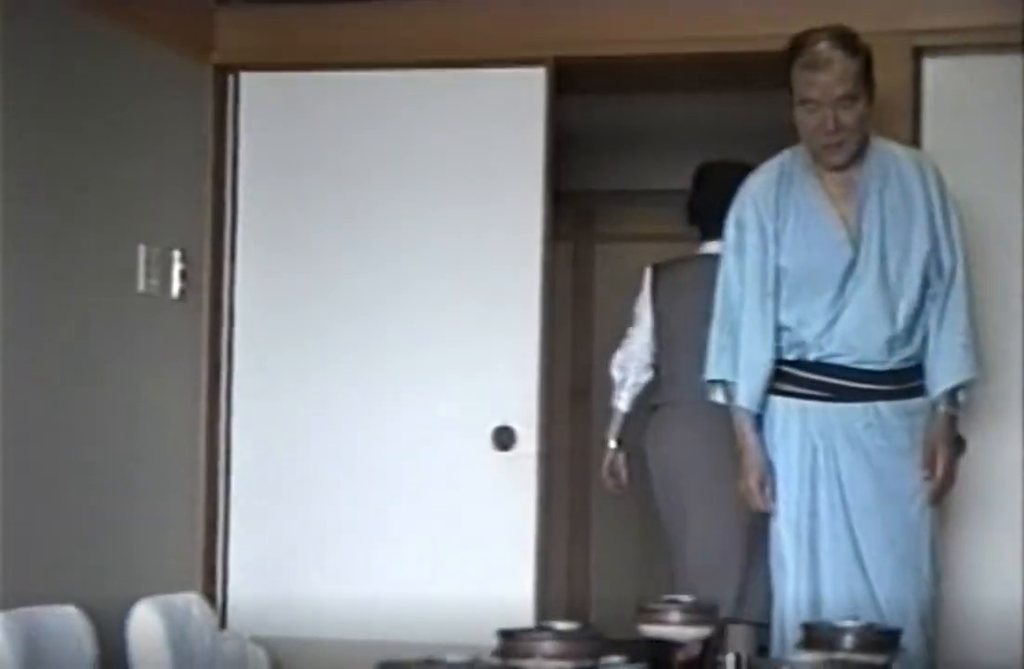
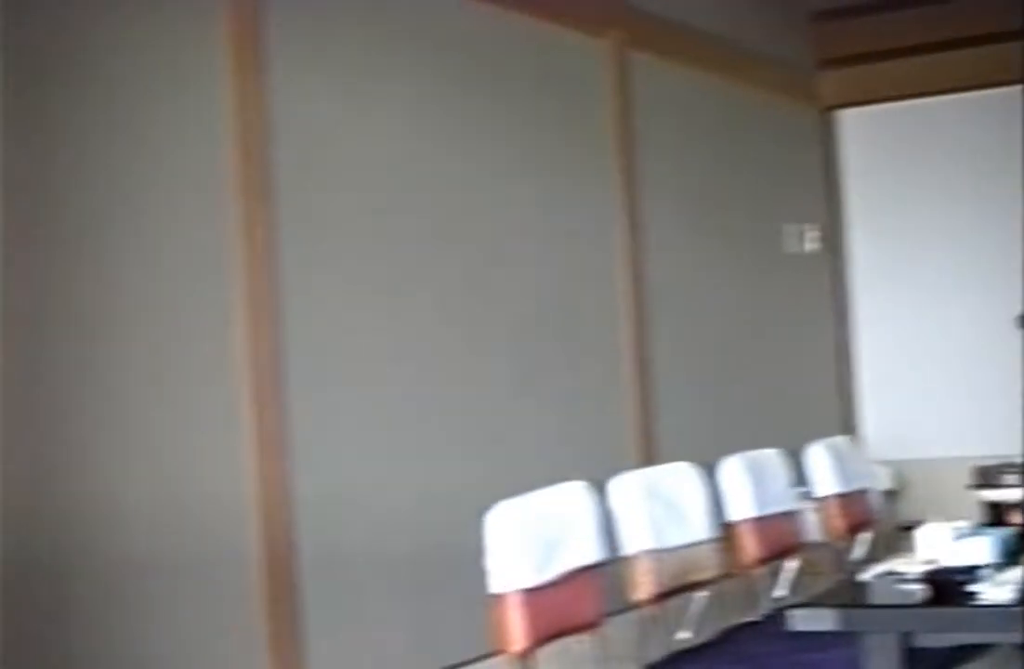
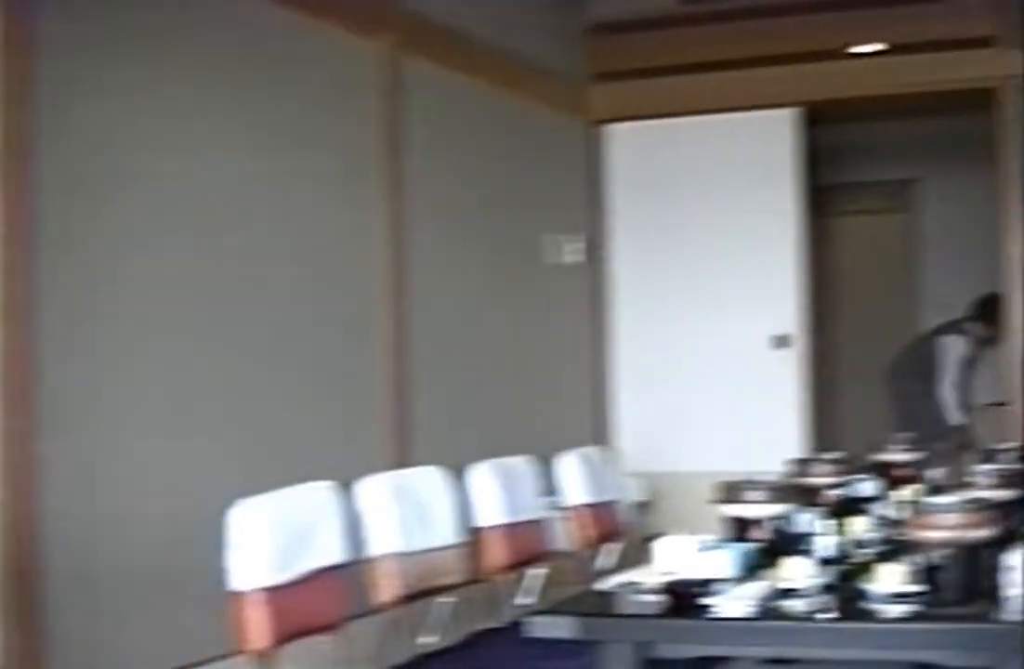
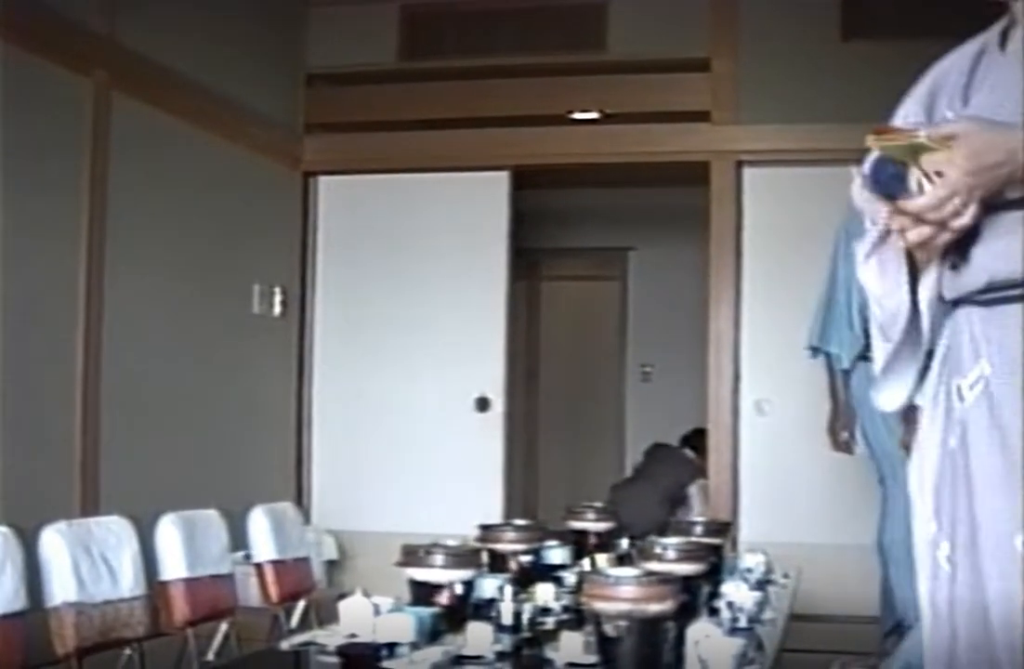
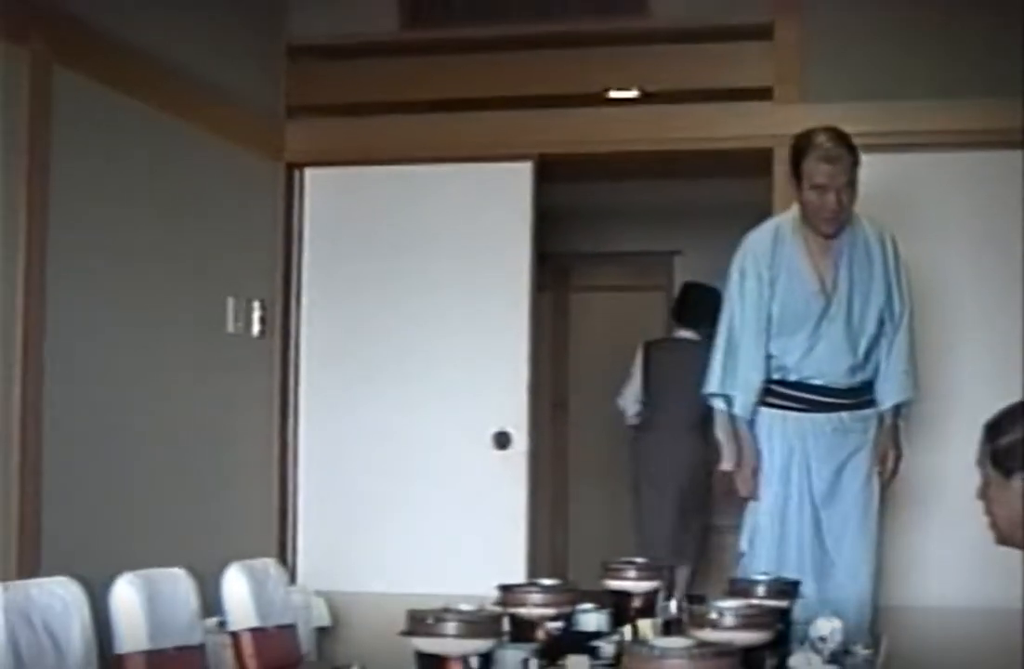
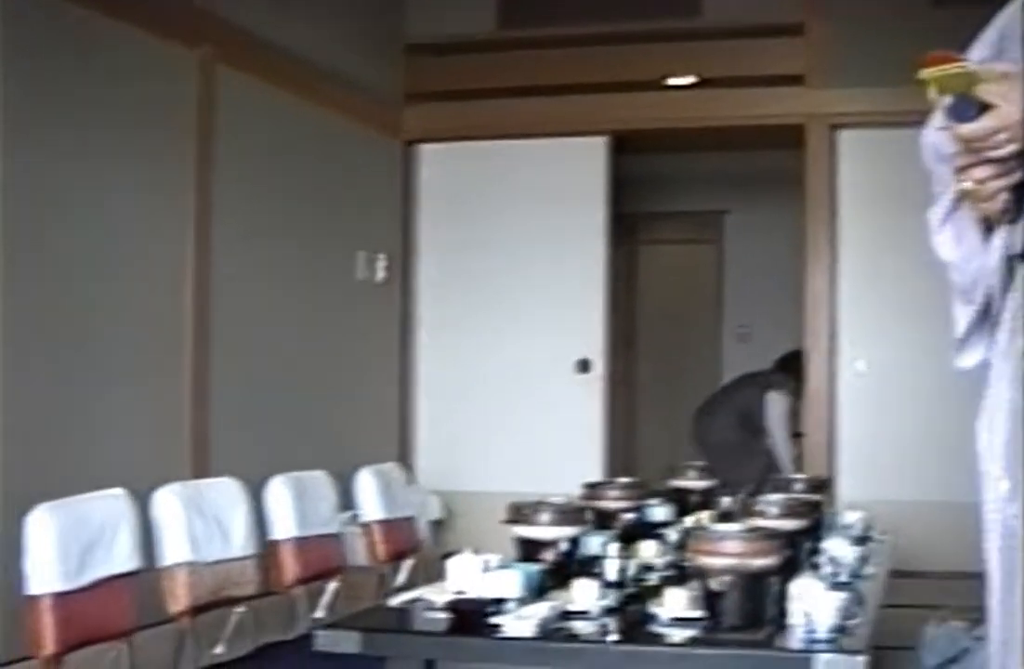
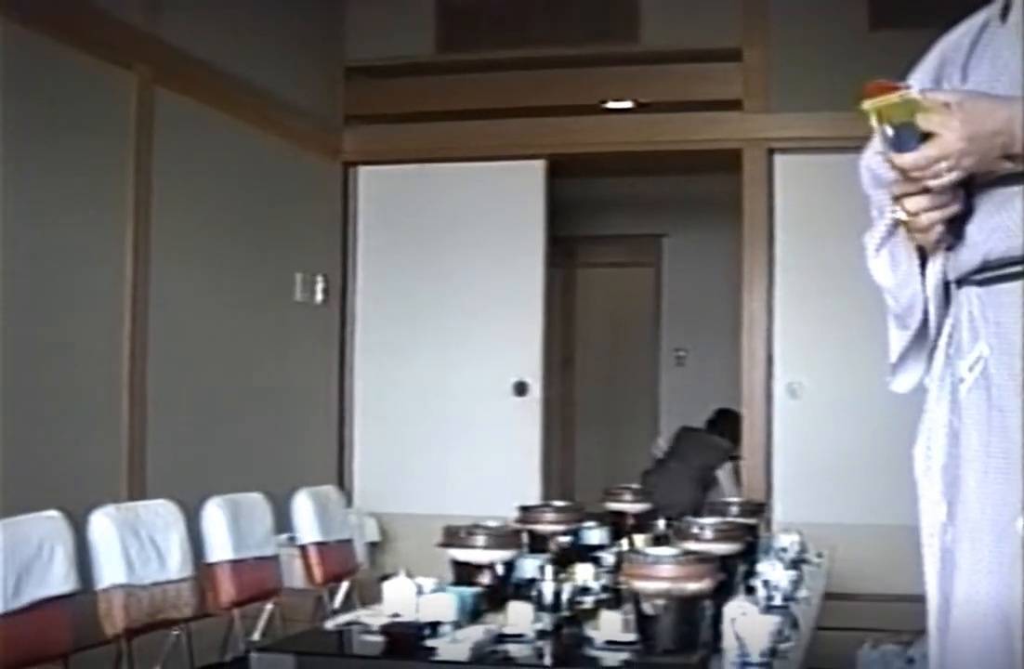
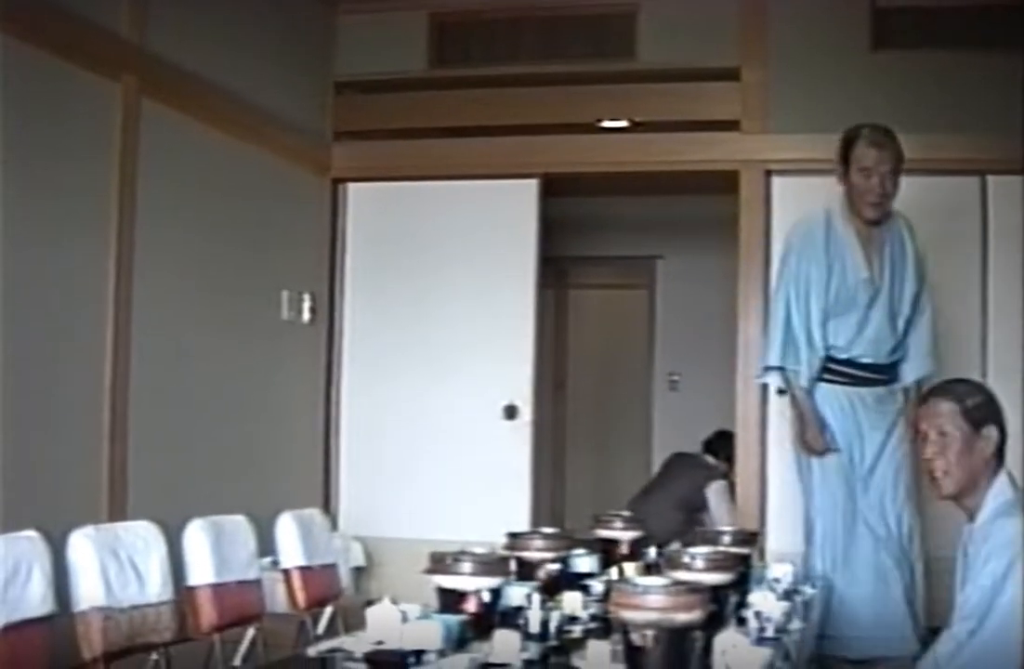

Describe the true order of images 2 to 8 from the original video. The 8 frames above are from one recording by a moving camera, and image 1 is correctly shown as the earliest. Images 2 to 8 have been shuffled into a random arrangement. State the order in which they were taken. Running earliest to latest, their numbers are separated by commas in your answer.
5, 8, 4, 7, 6, 3, 2
